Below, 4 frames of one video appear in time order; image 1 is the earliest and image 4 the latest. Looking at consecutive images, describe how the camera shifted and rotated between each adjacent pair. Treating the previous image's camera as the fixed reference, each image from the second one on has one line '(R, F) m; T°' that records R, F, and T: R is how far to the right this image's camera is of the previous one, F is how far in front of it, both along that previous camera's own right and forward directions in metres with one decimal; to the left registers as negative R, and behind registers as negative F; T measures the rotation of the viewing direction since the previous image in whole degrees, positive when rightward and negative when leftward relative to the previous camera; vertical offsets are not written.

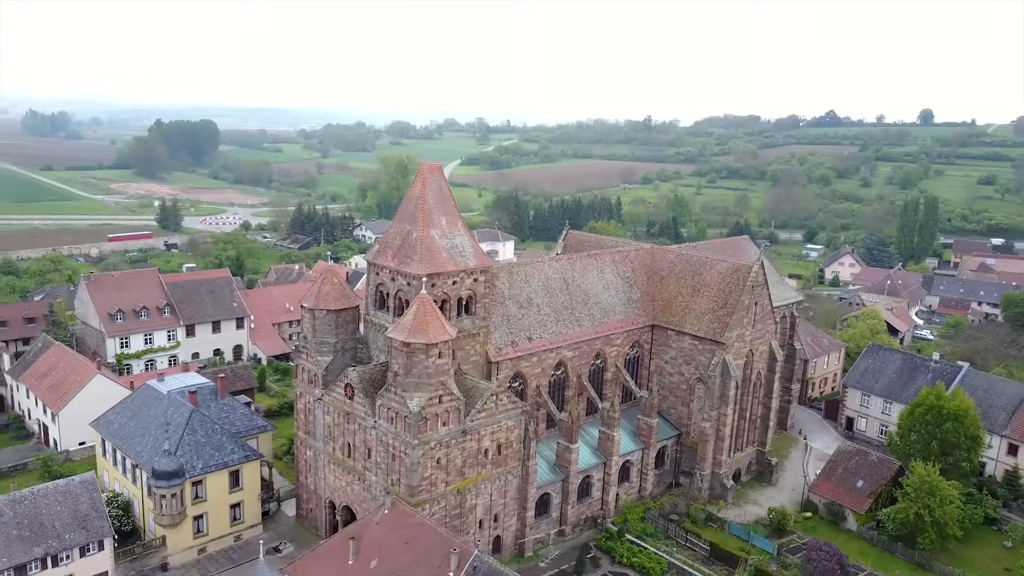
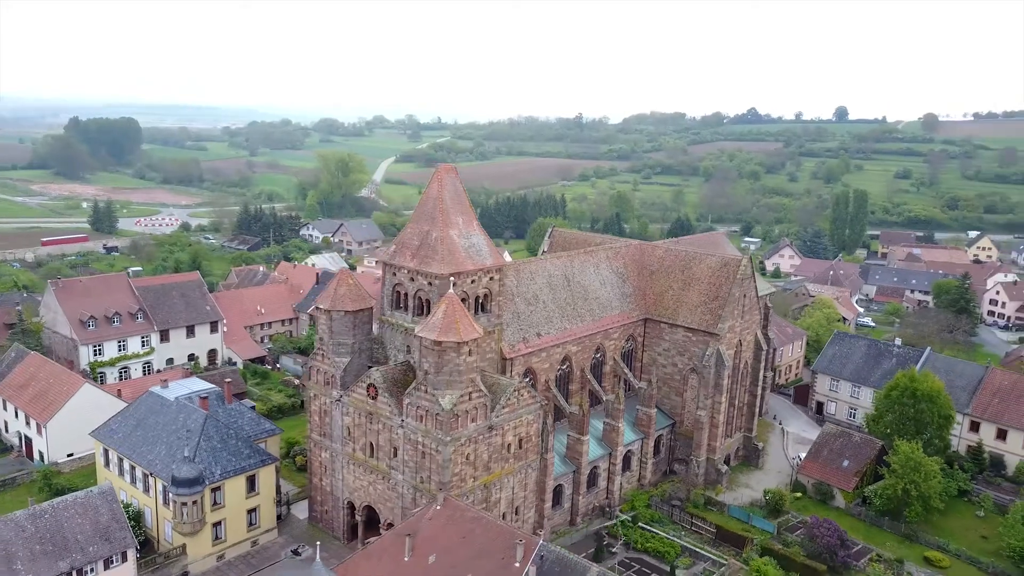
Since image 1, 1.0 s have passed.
(-4.4, -0.6) m; +5°
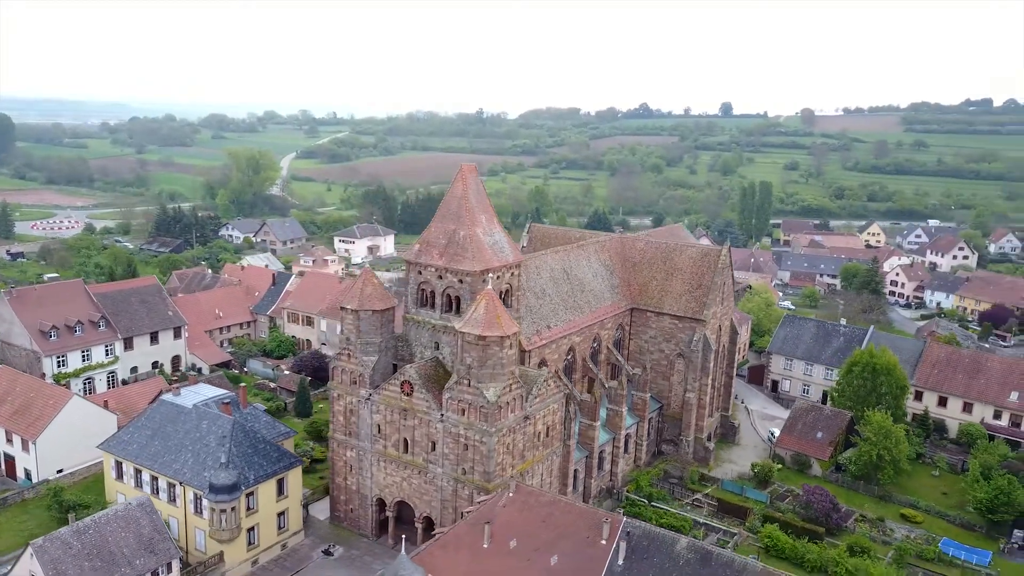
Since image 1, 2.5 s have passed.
(-6.6, -1.0) m; +8°
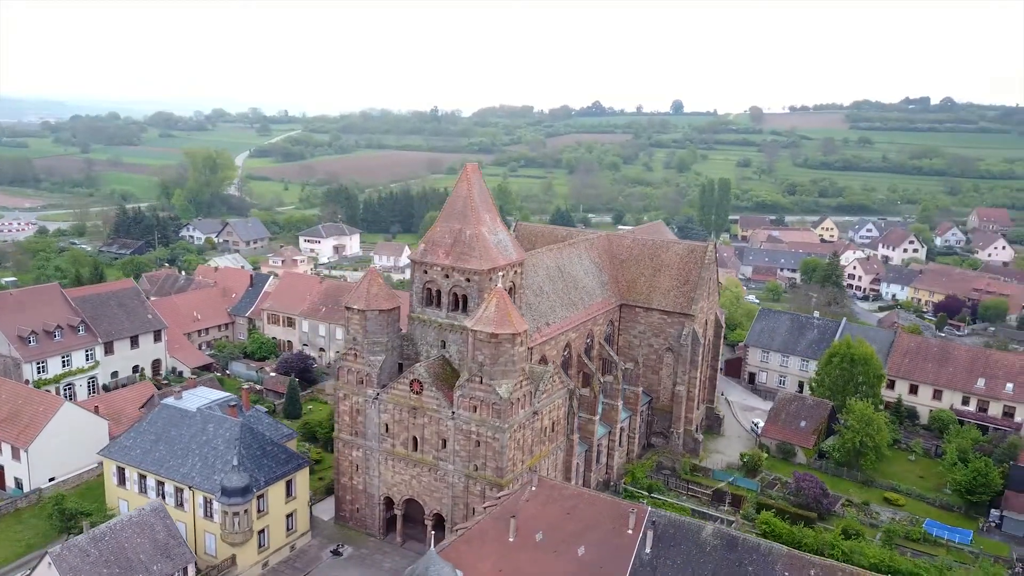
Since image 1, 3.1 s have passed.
(-2.7, -0.5) m; +3°
